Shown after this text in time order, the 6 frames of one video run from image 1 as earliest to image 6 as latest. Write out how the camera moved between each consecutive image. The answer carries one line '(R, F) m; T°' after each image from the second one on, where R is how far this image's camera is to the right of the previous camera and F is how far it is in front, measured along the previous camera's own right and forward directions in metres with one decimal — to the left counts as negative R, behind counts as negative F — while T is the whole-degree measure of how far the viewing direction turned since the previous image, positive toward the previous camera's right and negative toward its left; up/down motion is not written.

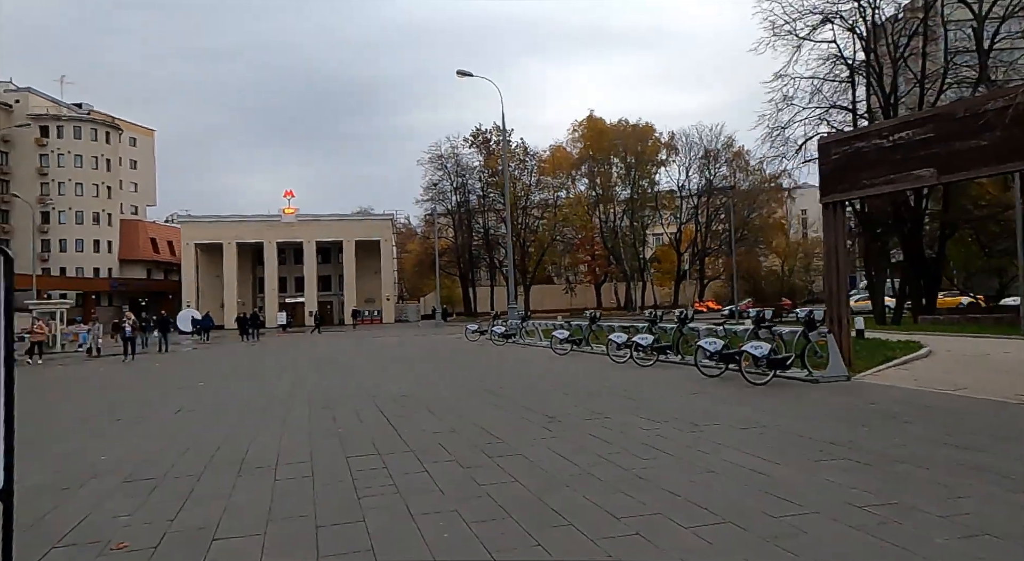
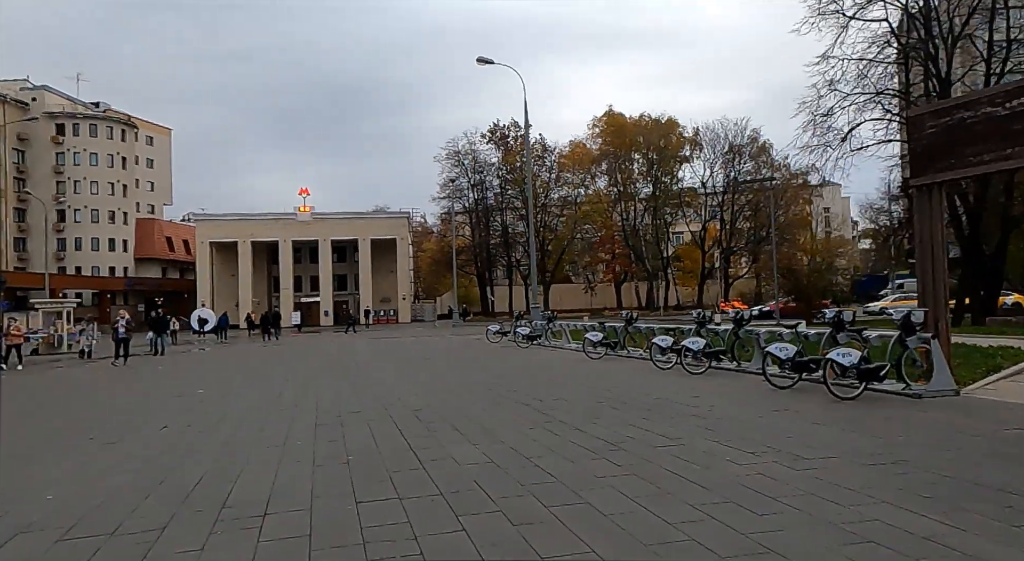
(-0.4, +1.6) m; -1°
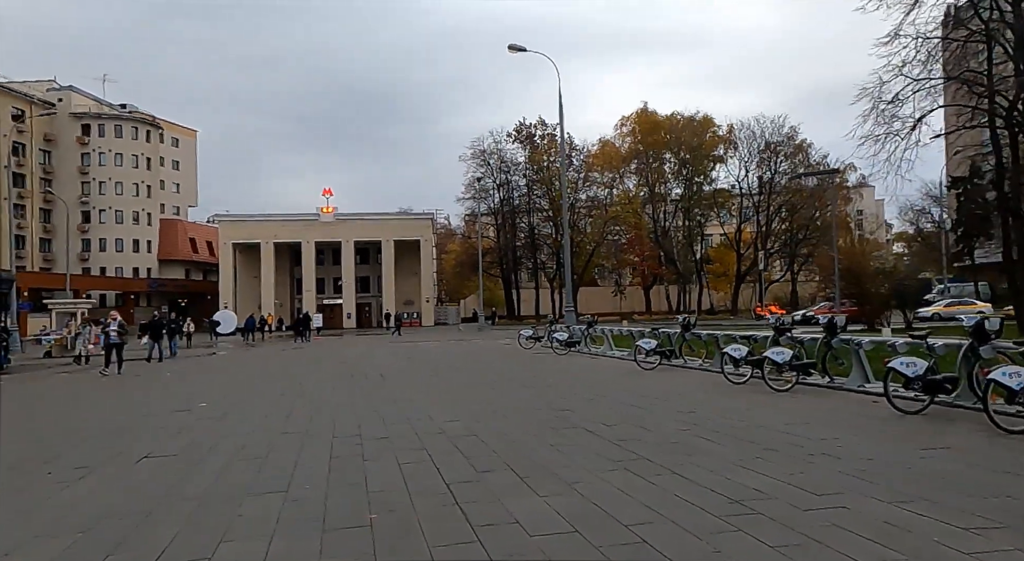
(-0.5, +1.9) m; -2°
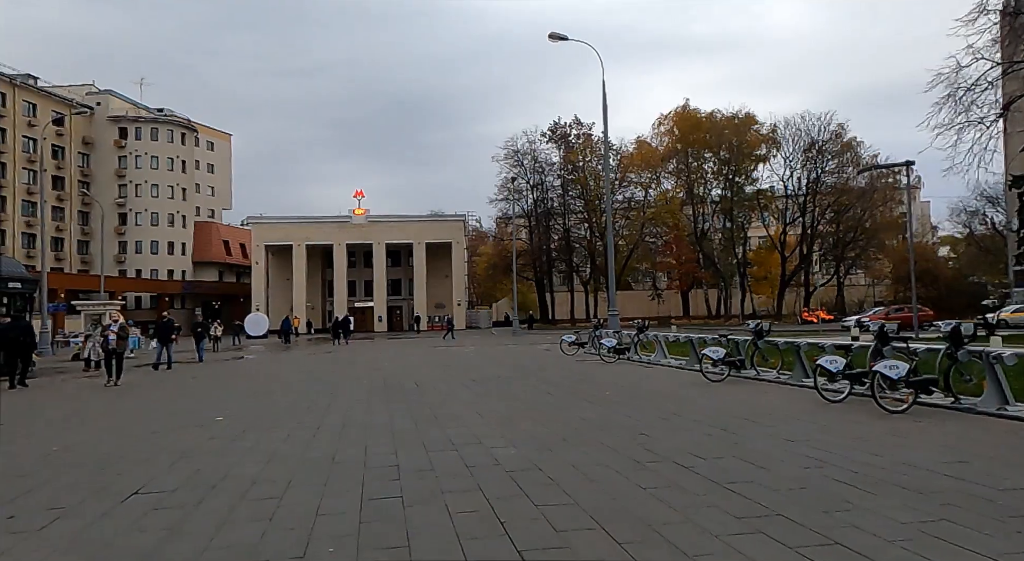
(-0.4, +1.6) m; -3°
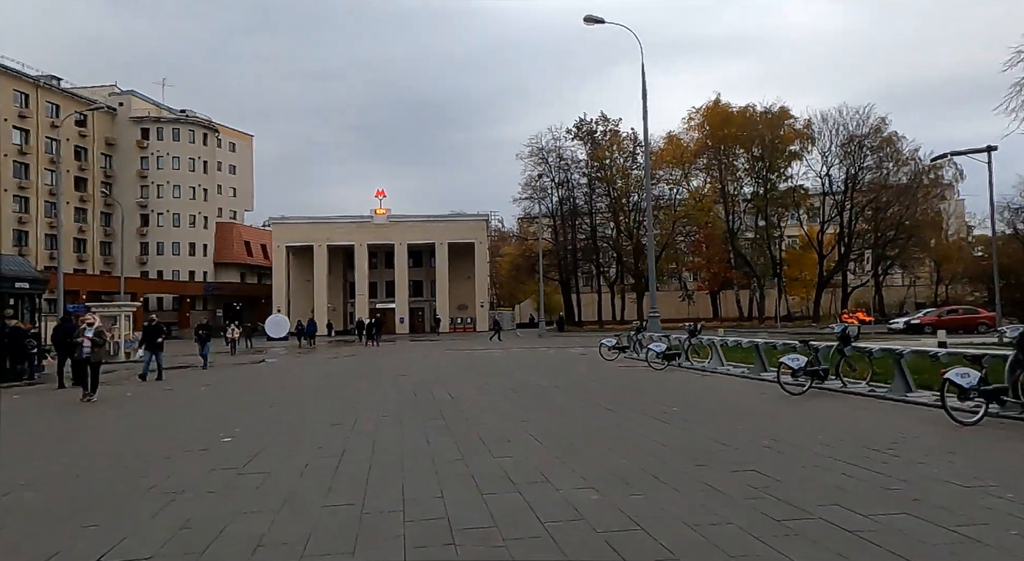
(-0.5, +1.7) m; -2°
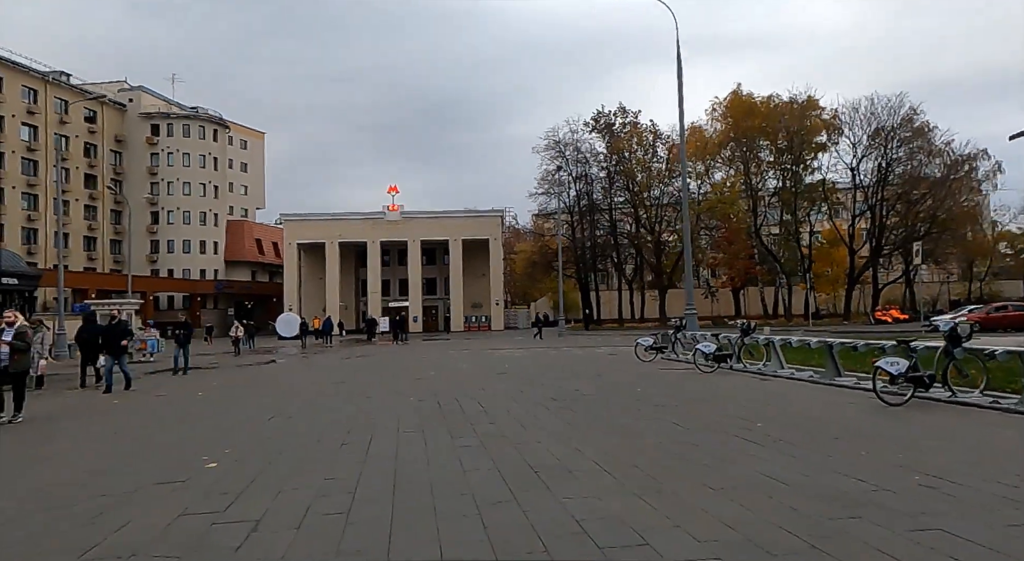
(-0.5, +1.9) m; -1°
